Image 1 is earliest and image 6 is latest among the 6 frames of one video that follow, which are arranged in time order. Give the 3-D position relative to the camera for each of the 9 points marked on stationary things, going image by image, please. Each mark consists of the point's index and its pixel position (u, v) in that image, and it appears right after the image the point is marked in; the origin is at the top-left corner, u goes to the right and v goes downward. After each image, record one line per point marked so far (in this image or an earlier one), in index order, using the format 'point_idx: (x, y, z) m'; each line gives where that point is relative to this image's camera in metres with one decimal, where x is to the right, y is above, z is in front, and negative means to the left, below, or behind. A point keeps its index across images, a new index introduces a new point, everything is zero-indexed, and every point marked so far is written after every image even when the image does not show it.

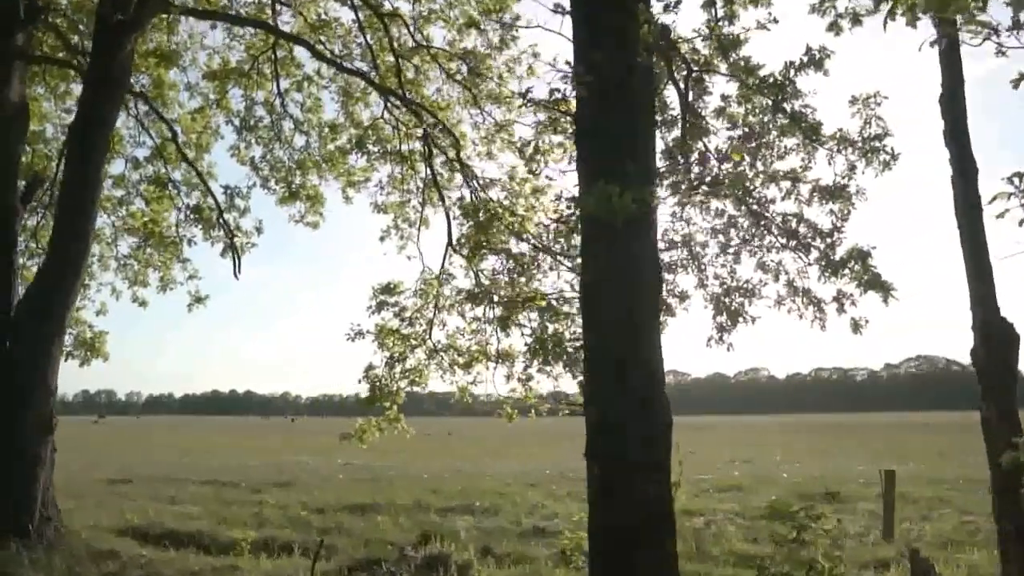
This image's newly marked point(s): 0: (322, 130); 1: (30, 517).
0: (-3.4, +2.7, +15.7) m
1: (-4.8, -2.3, +9.1) m
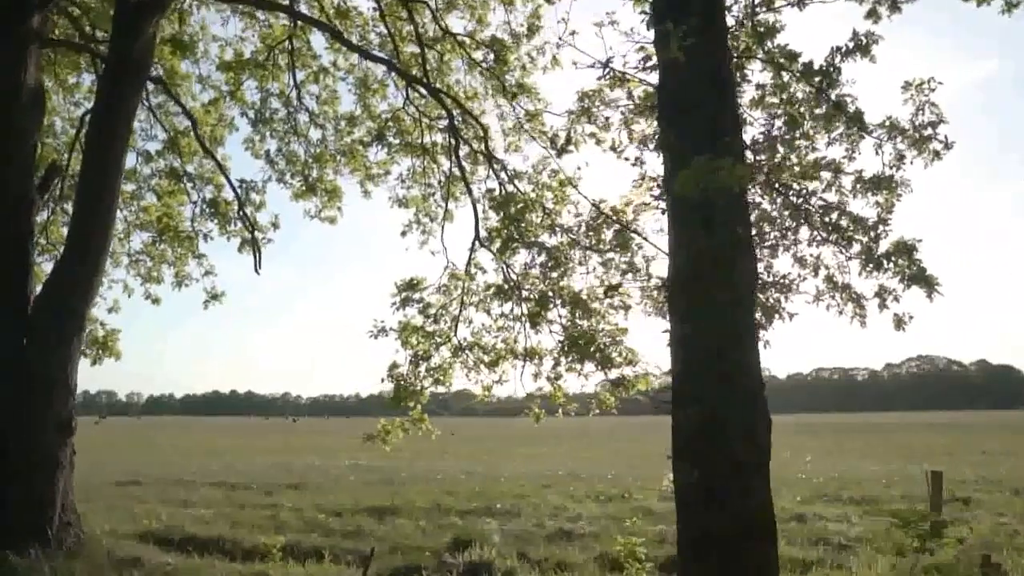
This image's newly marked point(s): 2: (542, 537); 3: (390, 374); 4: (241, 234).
0: (-3.0, +2.8, +15.3) m
1: (-4.4, -2.3, +8.7) m
2: (+0.4, -3.6, +13.0) m
3: (-1.7, -1.2, +12.3) m
4: (-4.0, +0.8, +13.4) m
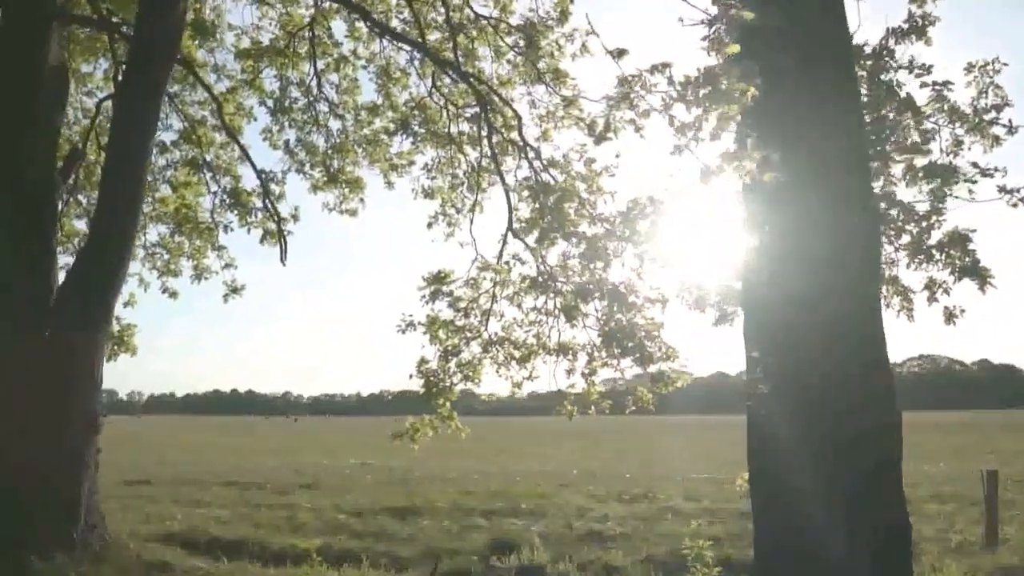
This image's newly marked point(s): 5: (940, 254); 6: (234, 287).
0: (-2.6, +2.9, +14.9) m
1: (-4.0, -2.2, +8.2) m
2: (+0.9, -3.5, +12.6) m
3: (-1.2, -1.1, +11.9) m
4: (-3.6, +0.9, +13.0) m
5: (+5.0, +0.4, +10.4) m
6: (-4.1, 0.0, +13.2) m
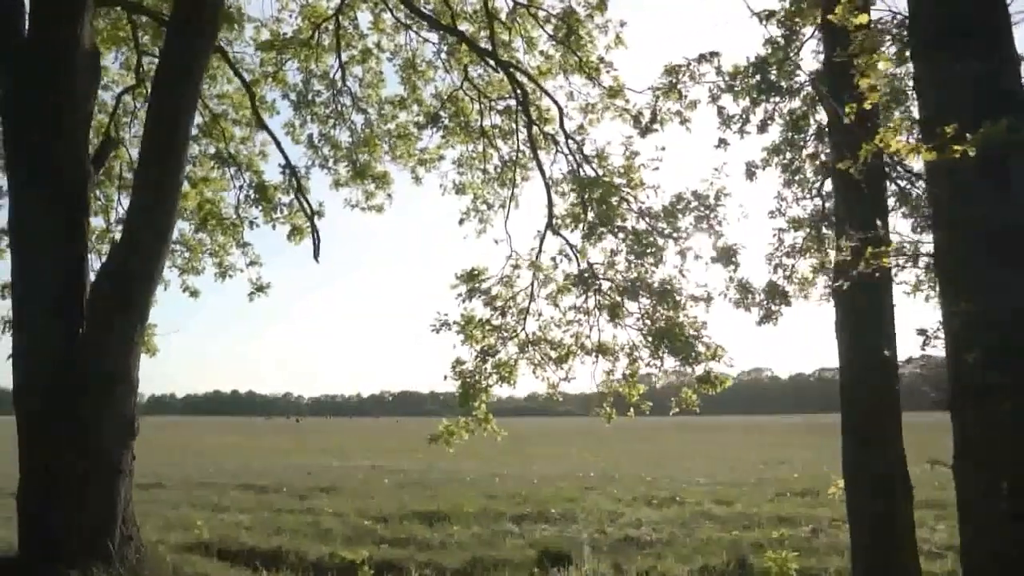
0: (-2.1, +2.9, +14.5) m
1: (-3.5, -2.2, +7.8) m
2: (+1.4, -3.5, +12.2) m
3: (-0.7, -1.1, +11.5) m
4: (-3.1, +0.9, +12.6) m
5: (+5.5, +0.4, +10.0) m
6: (-3.6, 0.0, +12.7) m
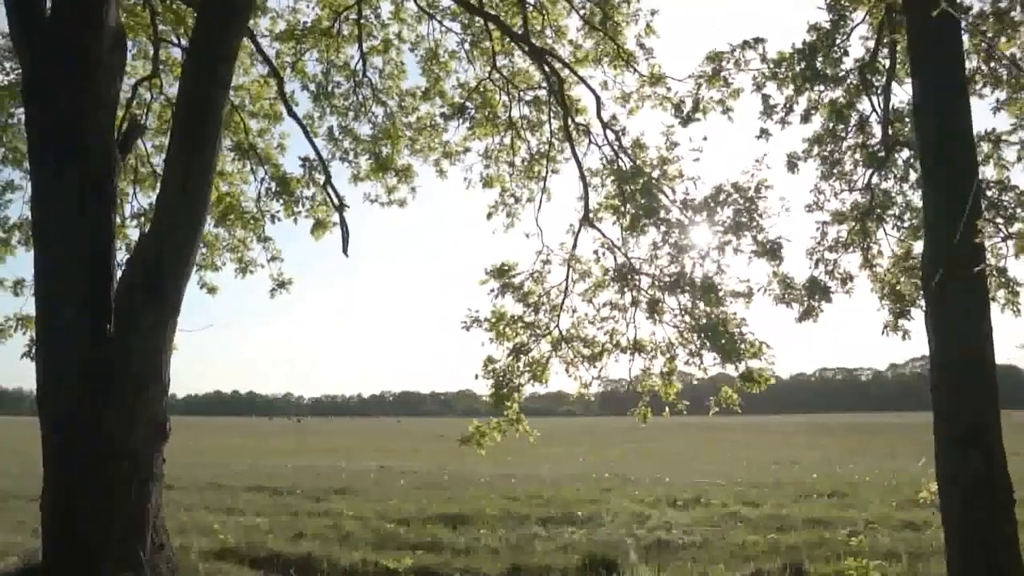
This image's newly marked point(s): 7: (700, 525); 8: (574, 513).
0: (-1.7, +3.0, +14.1) m
1: (-3.1, -2.1, +7.4) m
2: (+1.8, -3.4, +11.8) m
3: (-0.3, -1.0, +11.1) m
4: (-2.7, +1.0, +12.2) m
5: (+5.9, +0.5, +9.6) m
6: (-3.2, +0.1, +12.4) m
7: (+3.0, -3.7, +14.1) m
8: (+1.1, -3.9, +15.5) m
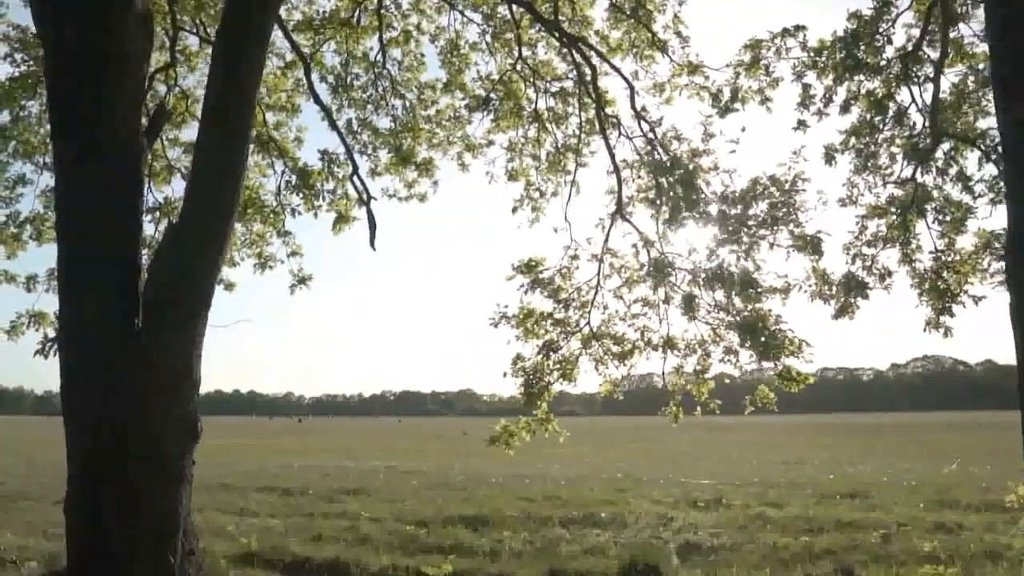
0: (-1.3, +3.0, +13.8) m
1: (-2.7, -2.1, +7.1) m
2: (+2.1, -3.4, +11.5) m
3: (0.0, -0.9, +10.8) m
4: (-2.4, +1.0, +11.9) m
5: (+6.2, +0.5, +9.3) m
6: (-2.8, +0.1, +12.0) m
7: (+3.3, -3.7, +13.8) m
8: (+1.4, -3.8, +15.2) m
